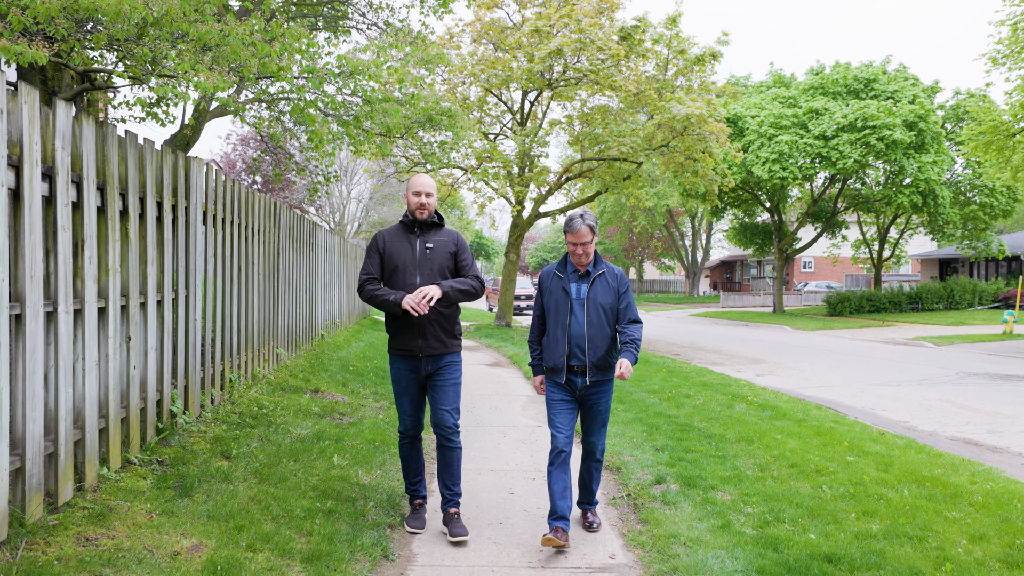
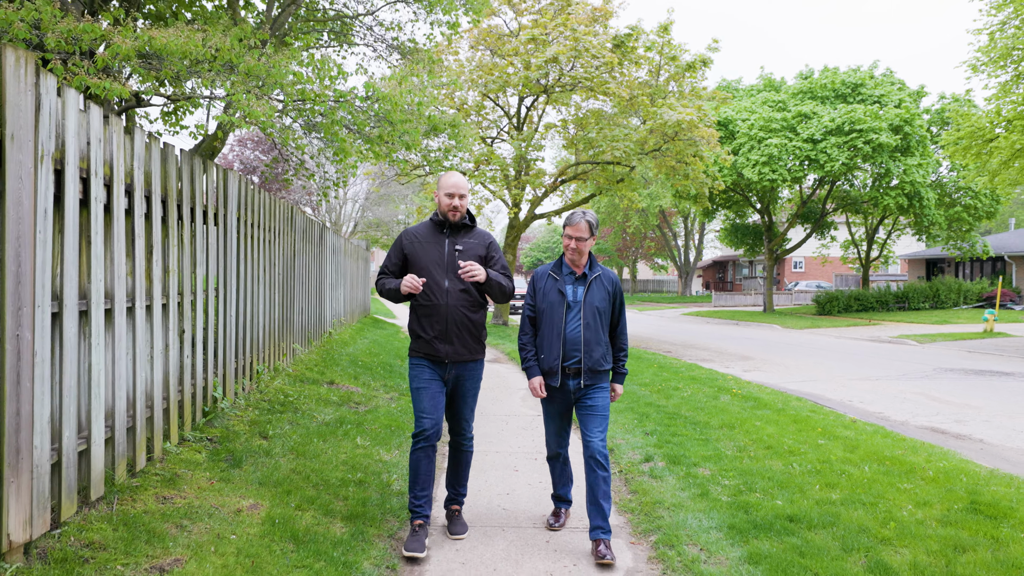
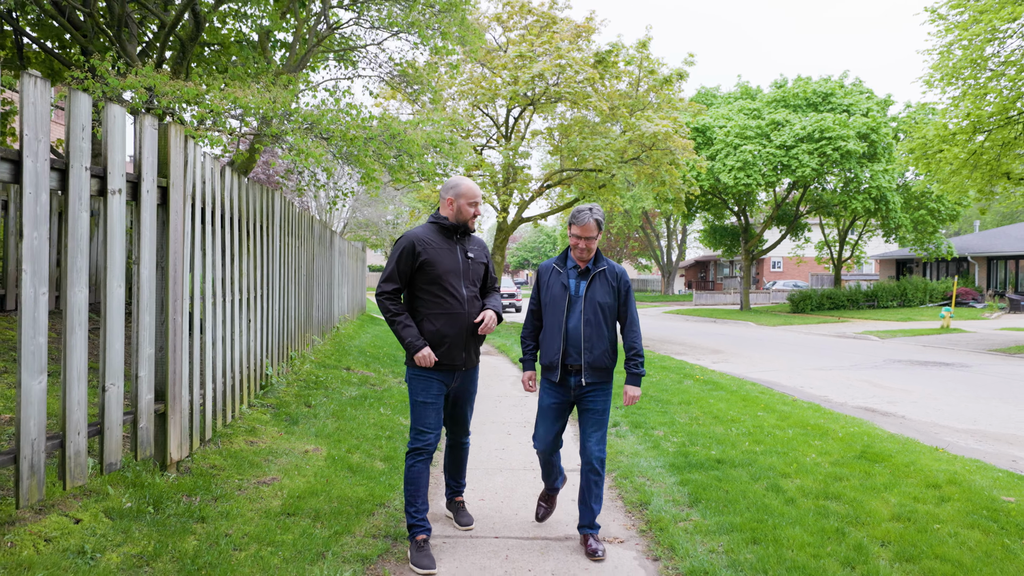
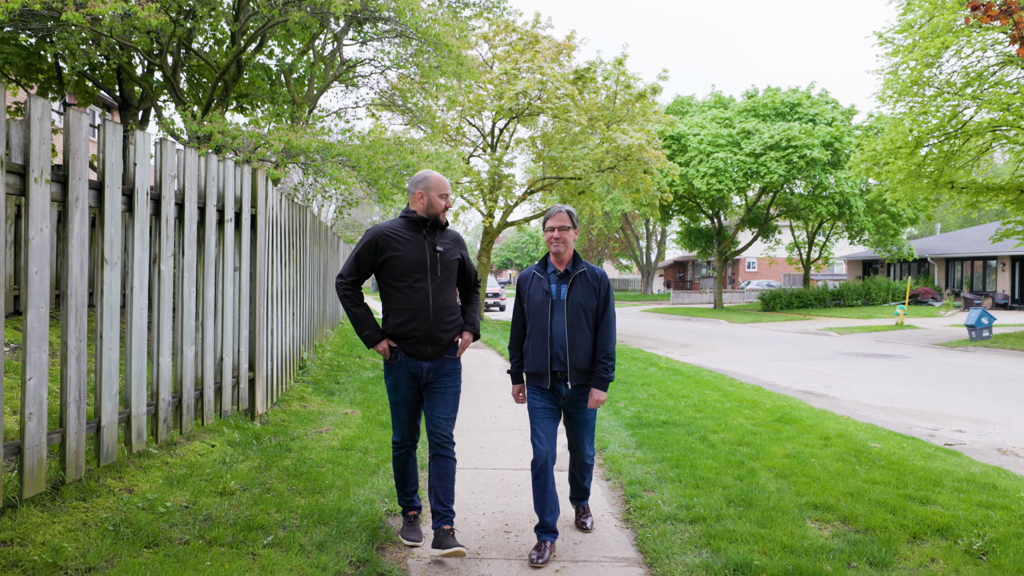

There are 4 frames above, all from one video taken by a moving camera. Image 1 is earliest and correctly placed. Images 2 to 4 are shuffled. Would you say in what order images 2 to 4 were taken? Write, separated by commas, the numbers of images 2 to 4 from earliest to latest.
2, 3, 4
